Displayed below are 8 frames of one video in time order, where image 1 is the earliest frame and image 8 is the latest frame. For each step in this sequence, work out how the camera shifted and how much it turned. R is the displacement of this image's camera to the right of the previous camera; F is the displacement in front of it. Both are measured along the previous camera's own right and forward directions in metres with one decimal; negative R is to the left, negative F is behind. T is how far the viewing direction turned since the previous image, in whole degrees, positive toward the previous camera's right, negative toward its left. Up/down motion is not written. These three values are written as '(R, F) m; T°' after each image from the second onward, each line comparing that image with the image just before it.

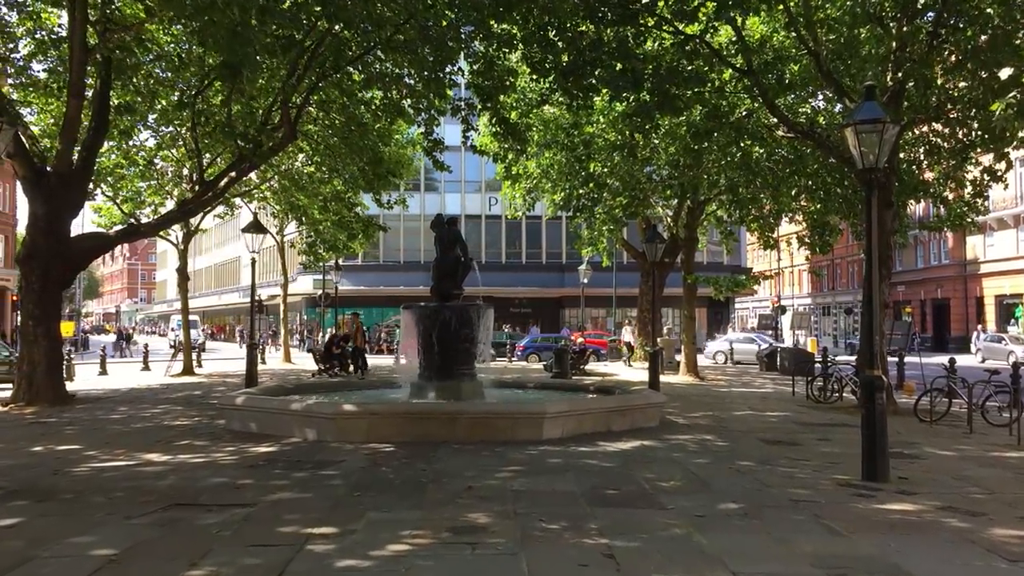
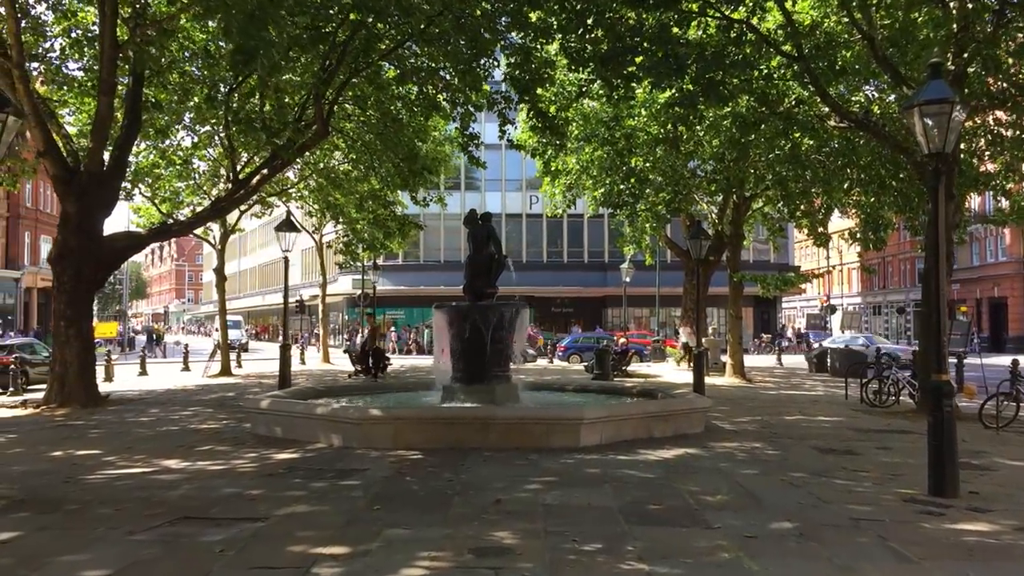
(+0.1, +0.6) m; -3°
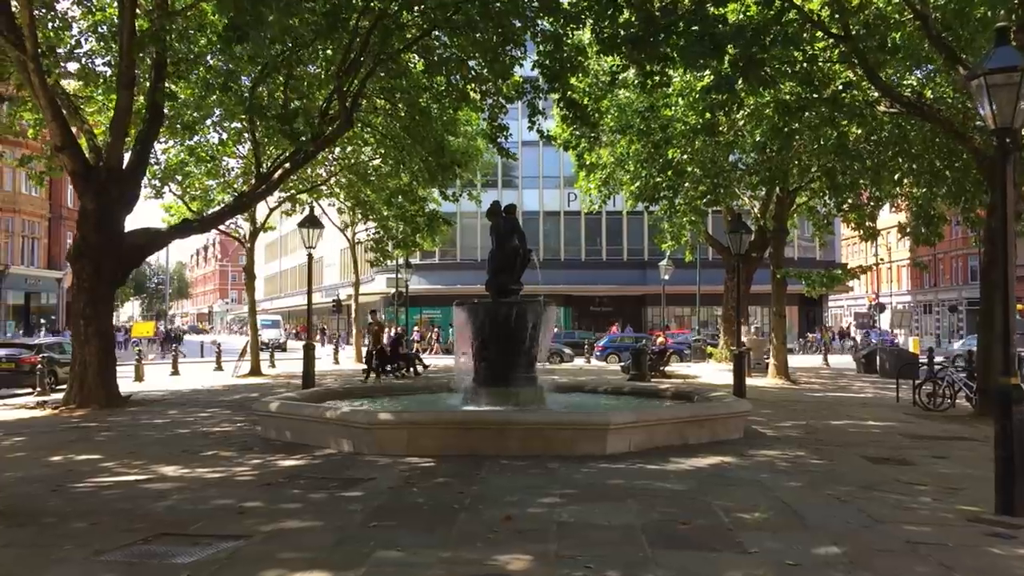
(+0.2, +0.7) m; -3°
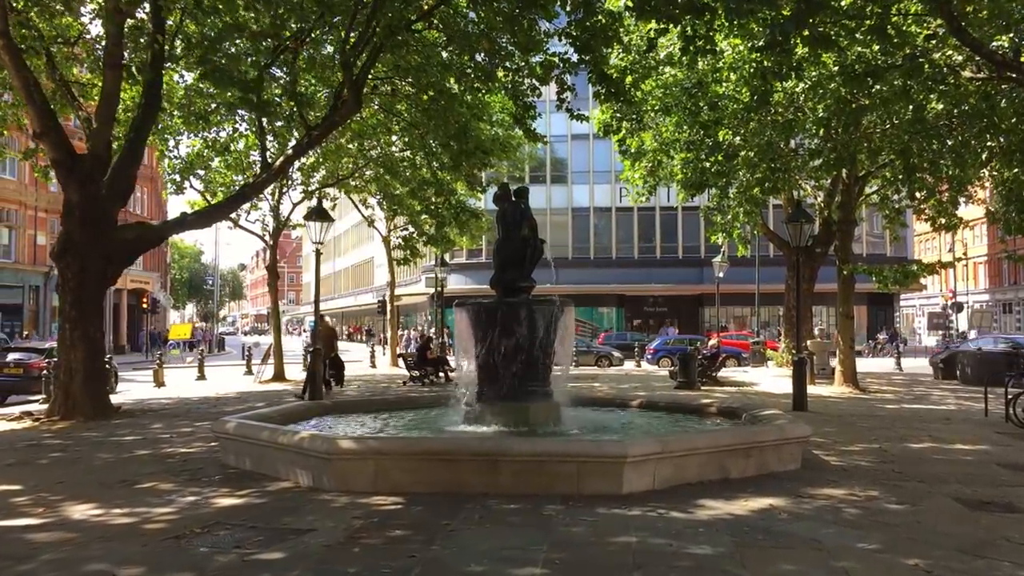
(+0.5, +1.8) m; -4°
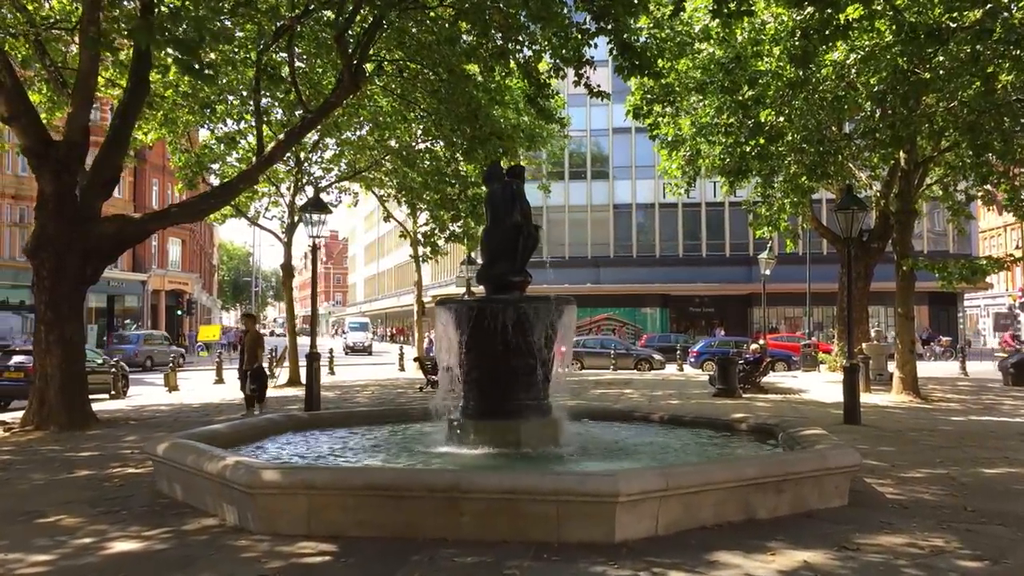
(+0.5, +1.4) m; -3°
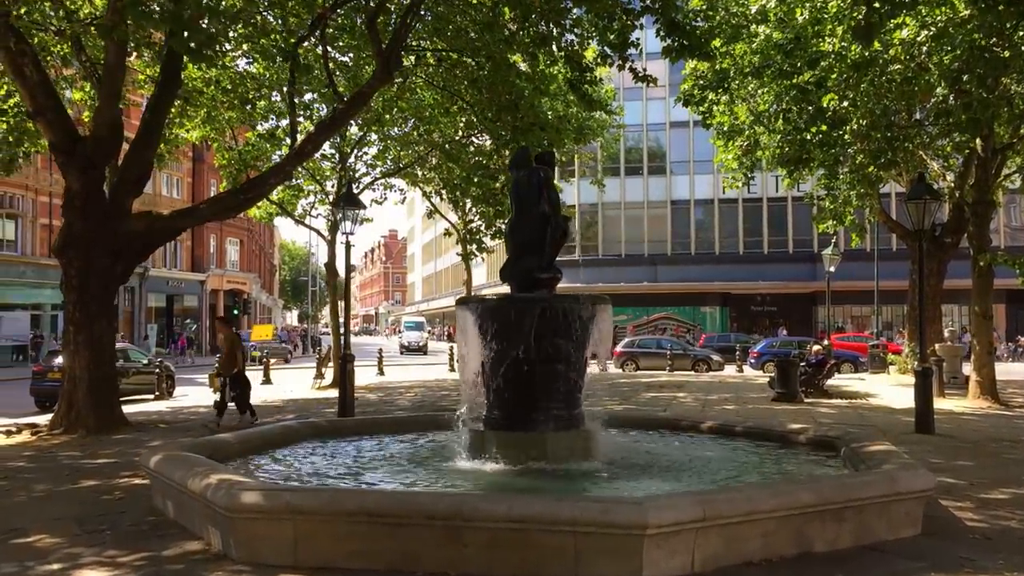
(+0.3, +0.7) m; -4°
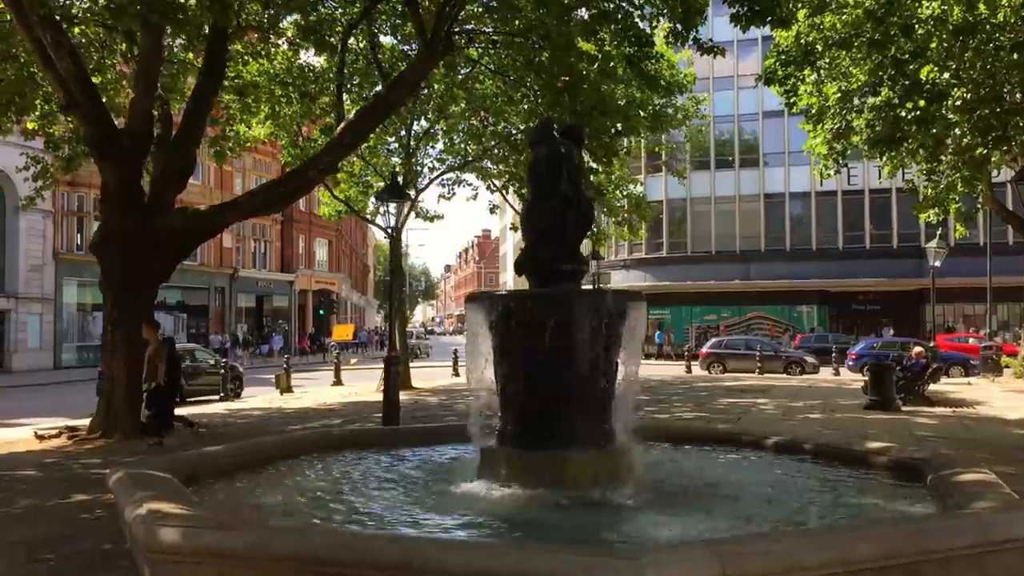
(+0.6, +1.0) m; -6°
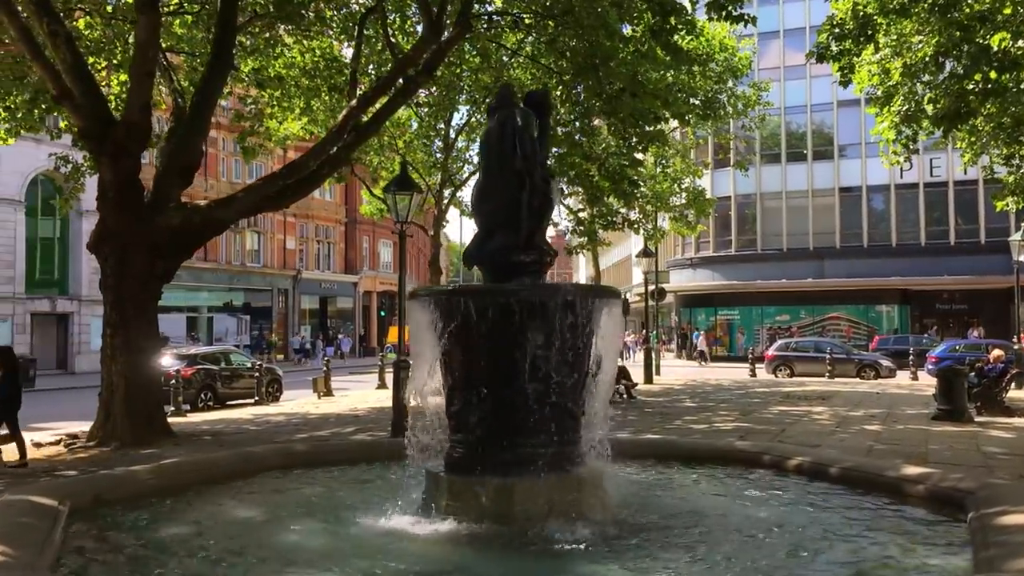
(+0.8, +1.0) m; -5°
